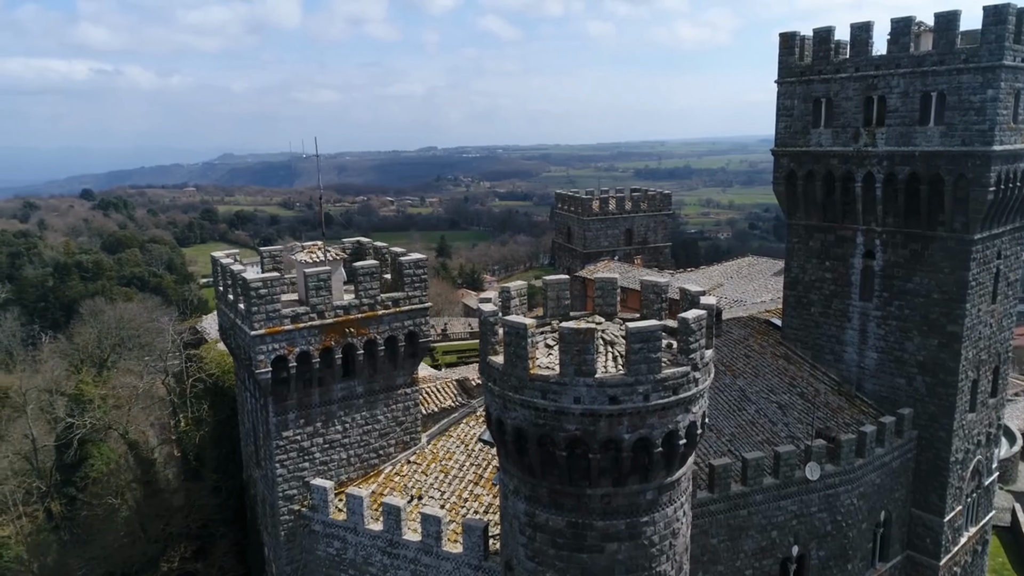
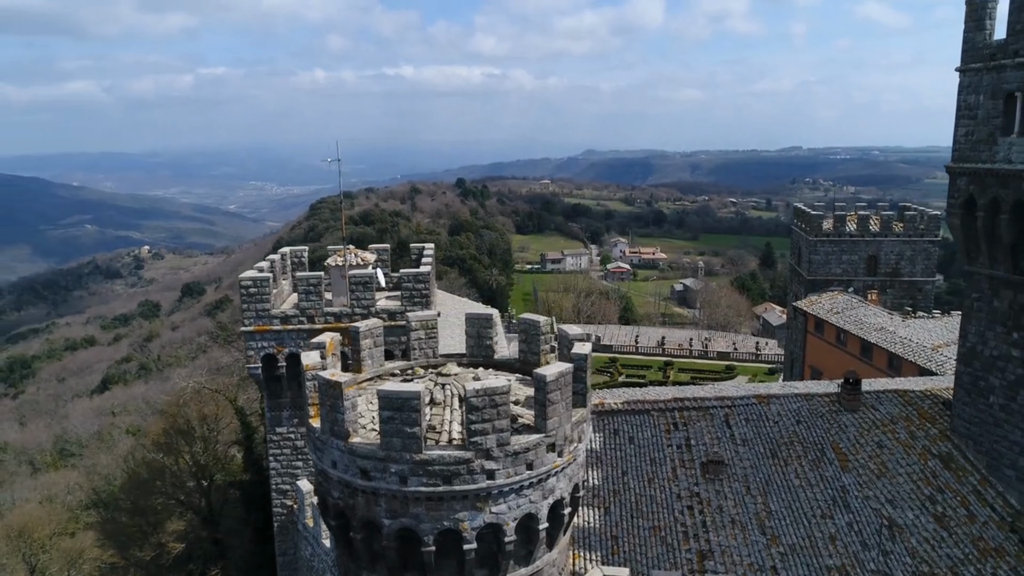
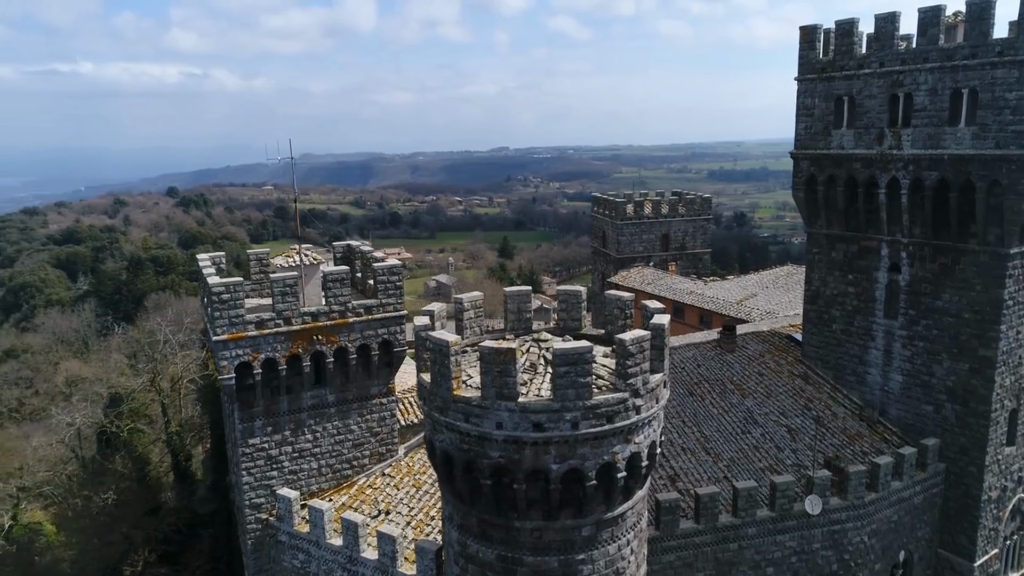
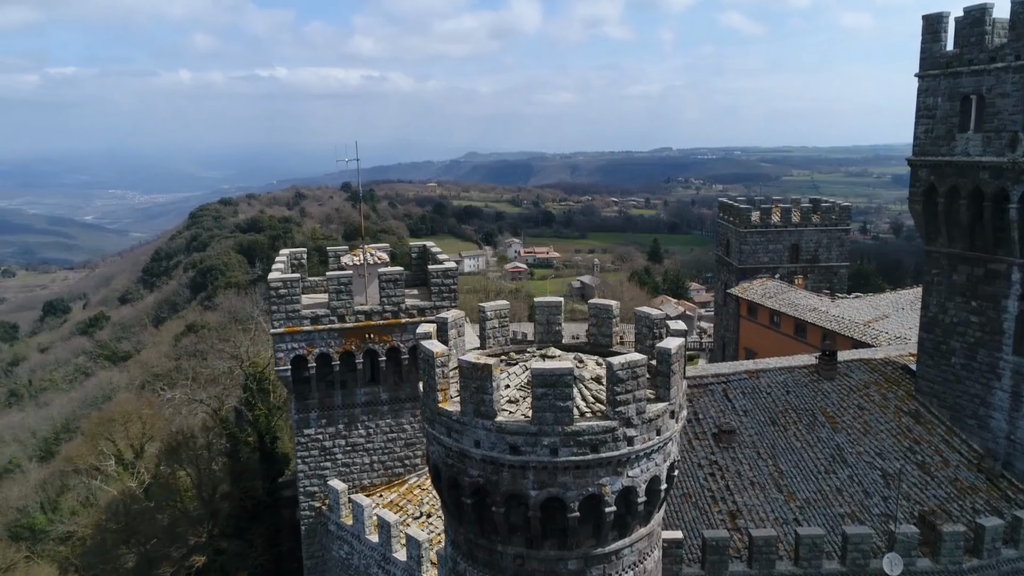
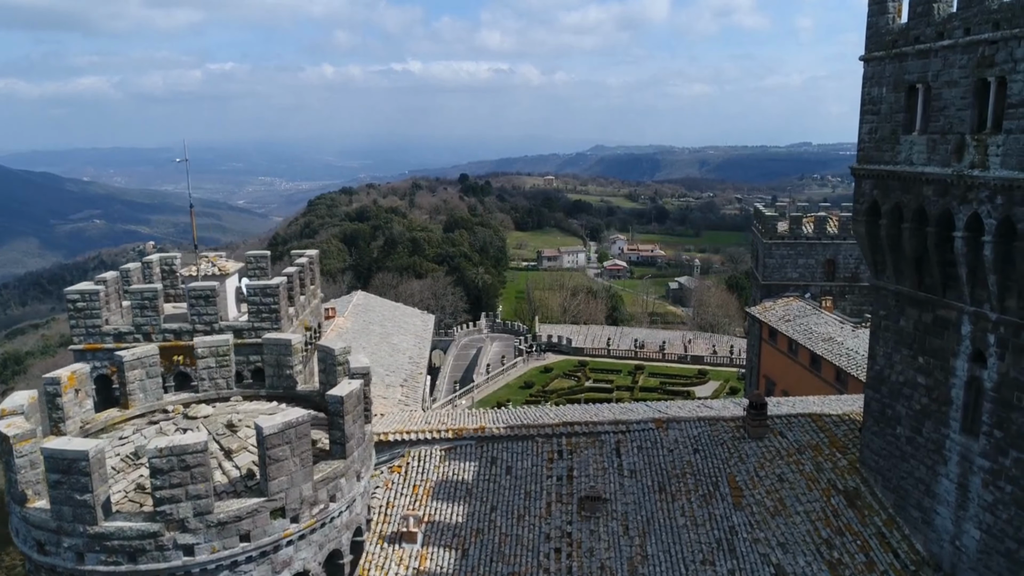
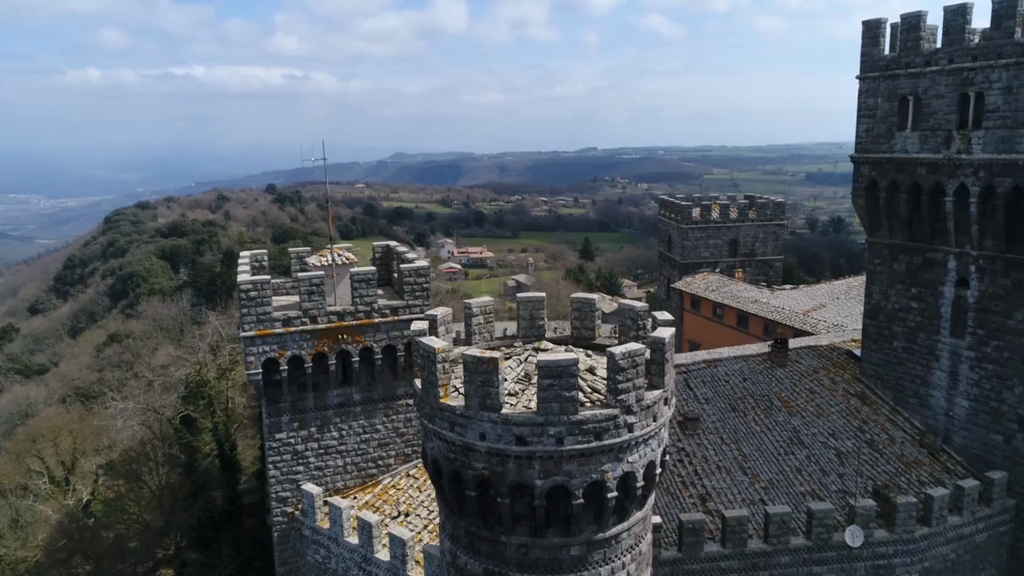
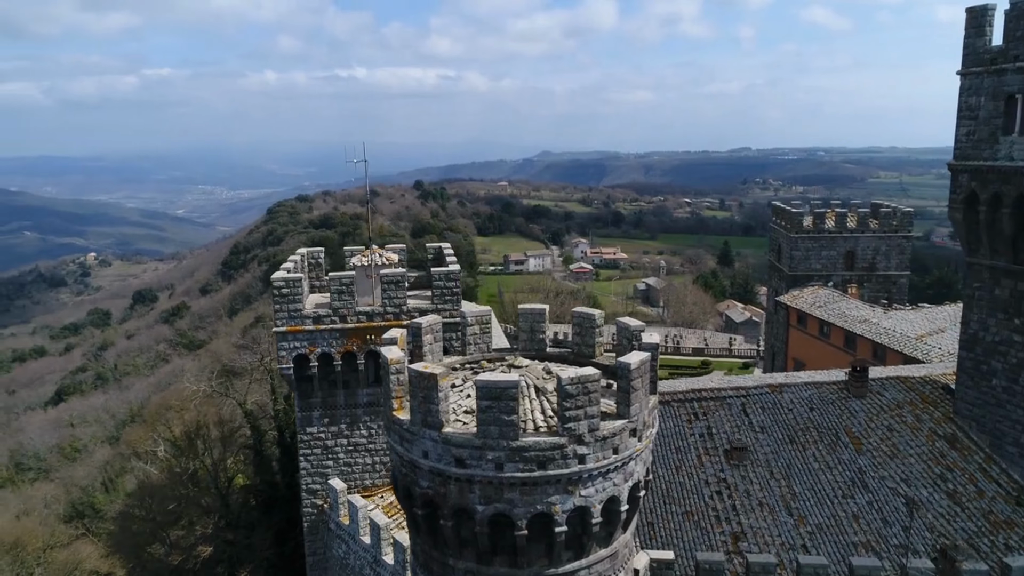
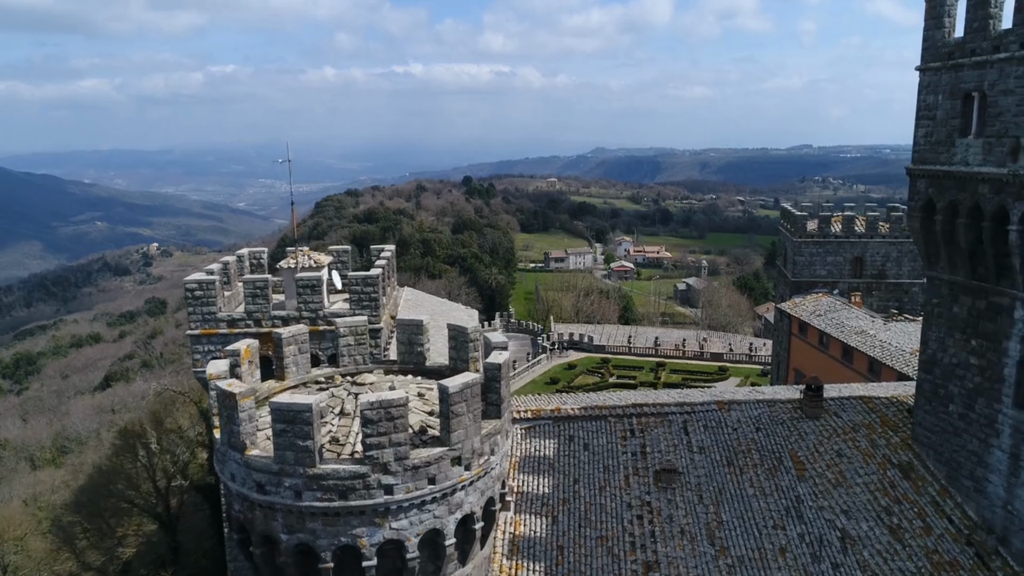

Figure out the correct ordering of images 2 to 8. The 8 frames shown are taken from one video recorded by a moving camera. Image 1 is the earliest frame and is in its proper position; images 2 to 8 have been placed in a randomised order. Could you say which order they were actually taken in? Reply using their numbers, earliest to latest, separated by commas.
3, 6, 4, 7, 2, 8, 5
